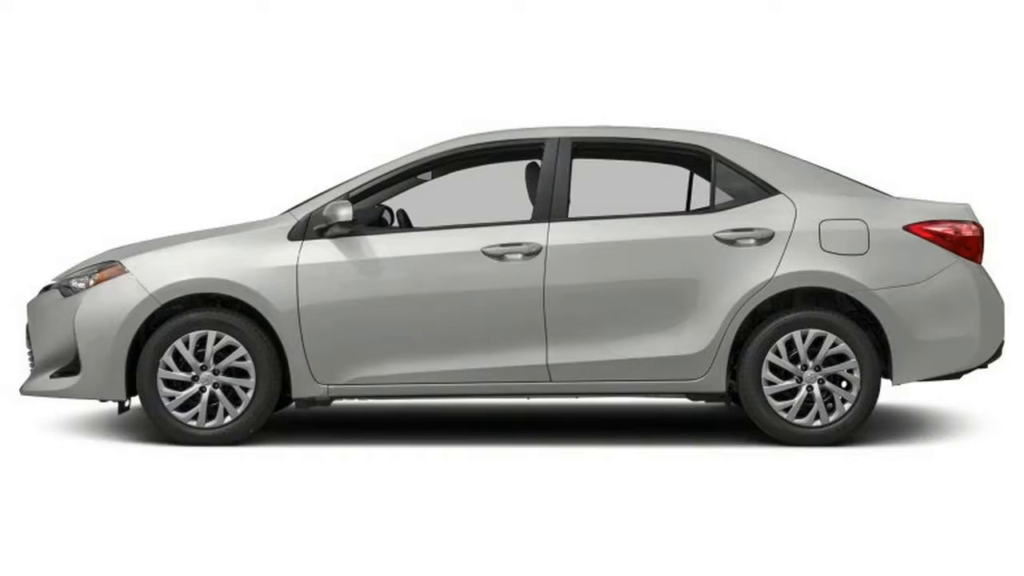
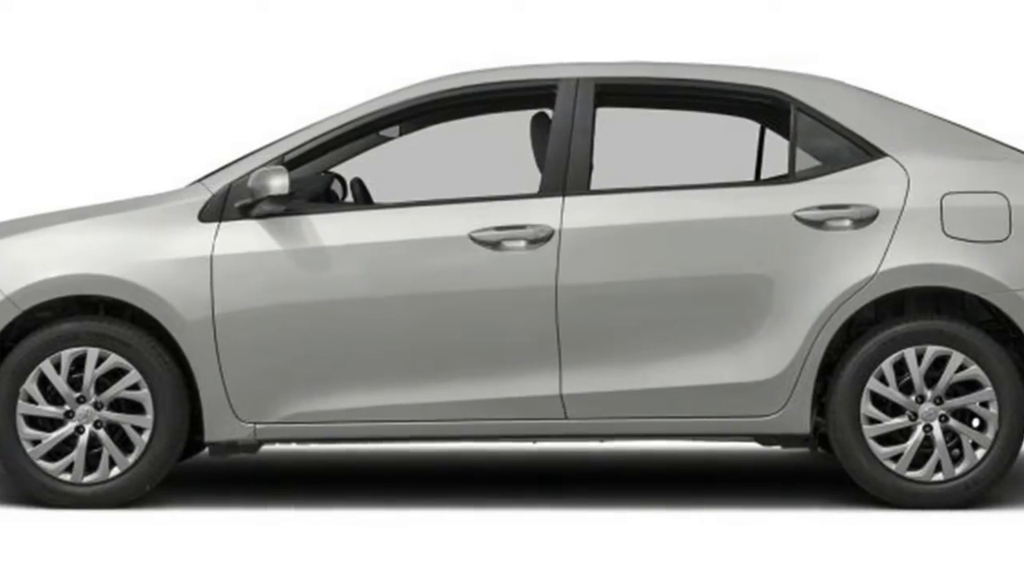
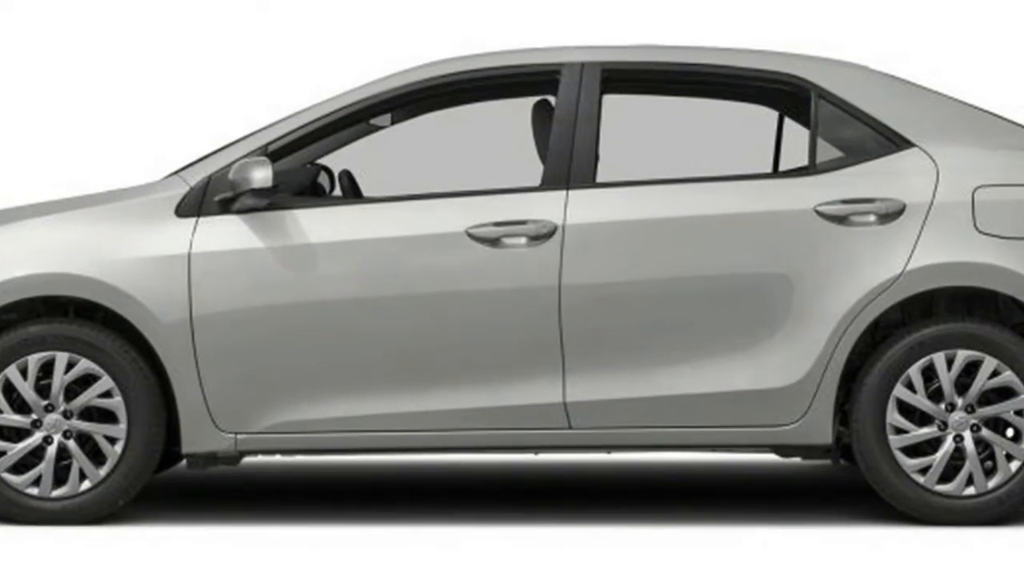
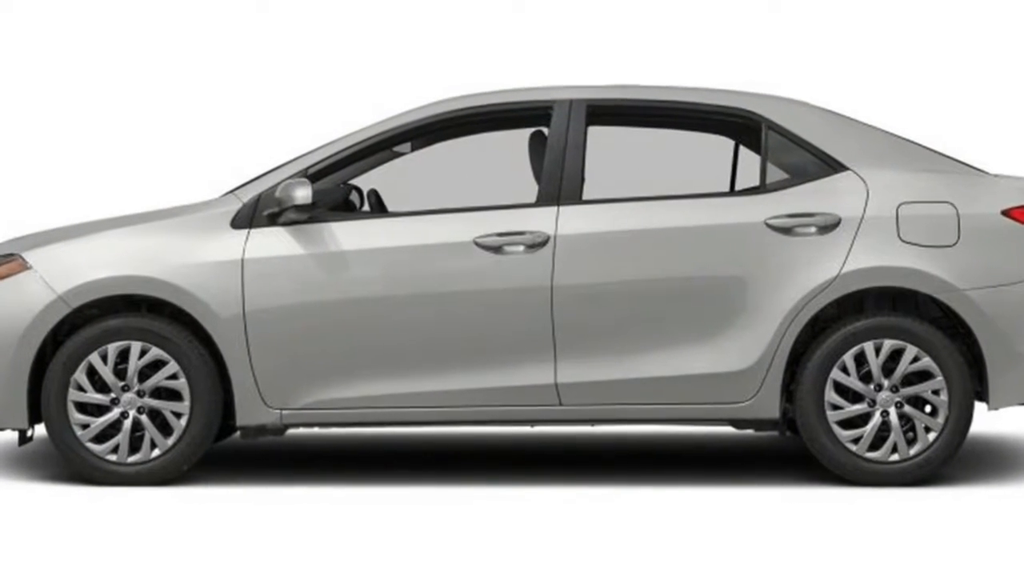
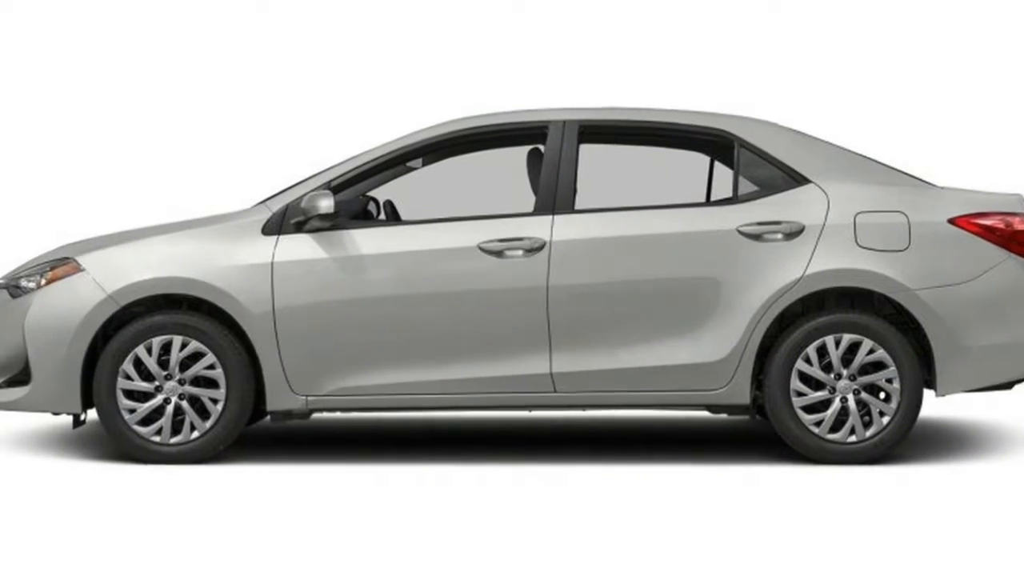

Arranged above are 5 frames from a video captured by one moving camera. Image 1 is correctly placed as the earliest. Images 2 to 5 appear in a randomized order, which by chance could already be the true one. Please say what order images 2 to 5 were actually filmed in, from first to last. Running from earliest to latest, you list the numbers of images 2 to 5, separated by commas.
5, 4, 2, 3
